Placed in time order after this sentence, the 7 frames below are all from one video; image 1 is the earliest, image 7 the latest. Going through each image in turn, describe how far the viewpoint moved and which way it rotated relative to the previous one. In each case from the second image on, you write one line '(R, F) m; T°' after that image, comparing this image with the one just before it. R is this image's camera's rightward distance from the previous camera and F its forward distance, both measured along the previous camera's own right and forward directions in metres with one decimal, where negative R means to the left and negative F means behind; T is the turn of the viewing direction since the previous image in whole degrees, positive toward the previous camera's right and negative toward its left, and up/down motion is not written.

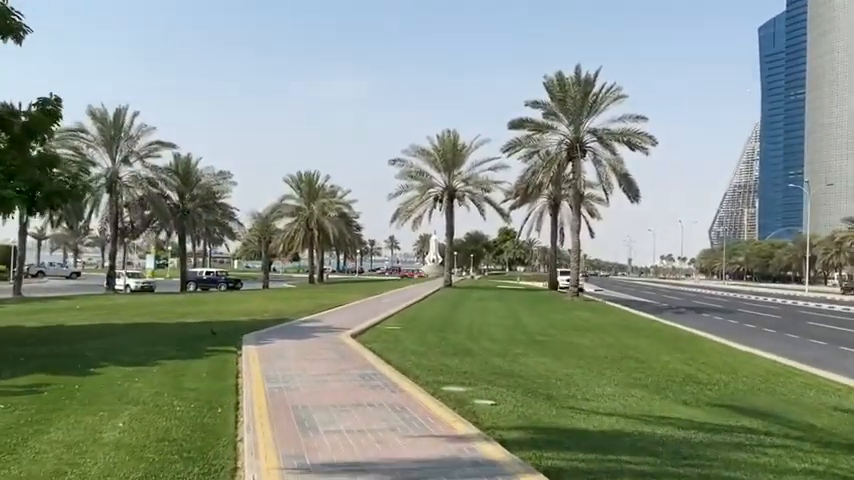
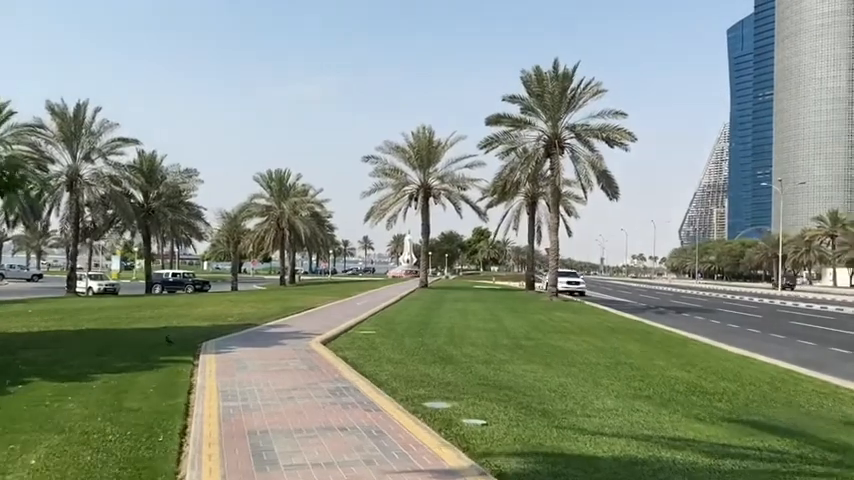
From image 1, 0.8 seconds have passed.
(-0.1, +1.4) m; +2°
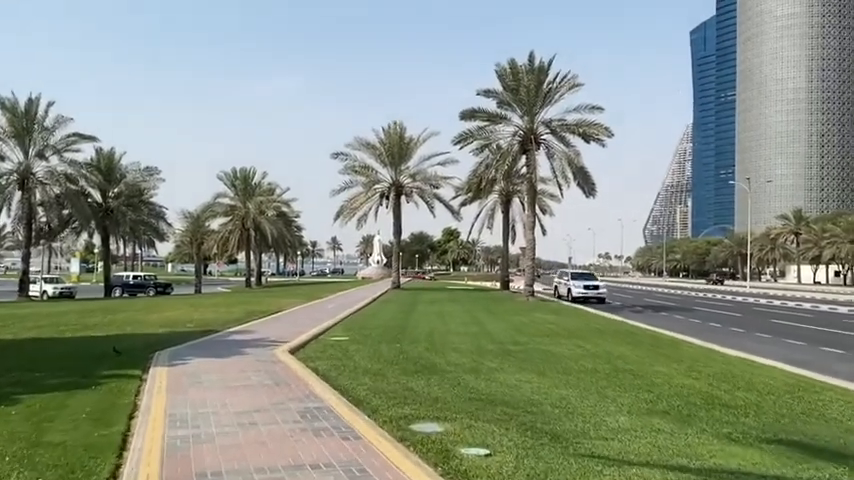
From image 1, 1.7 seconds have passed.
(-0.2, +1.5) m; +3°
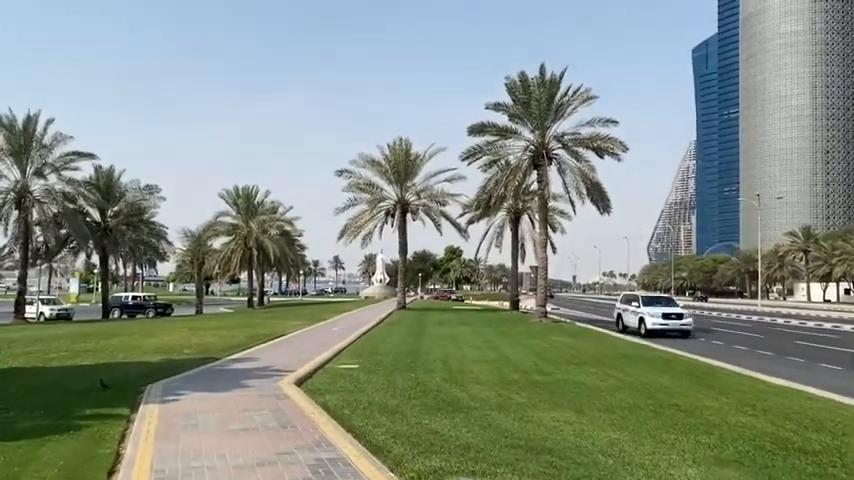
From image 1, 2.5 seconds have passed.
(-0.3, +1.3) m; 0°
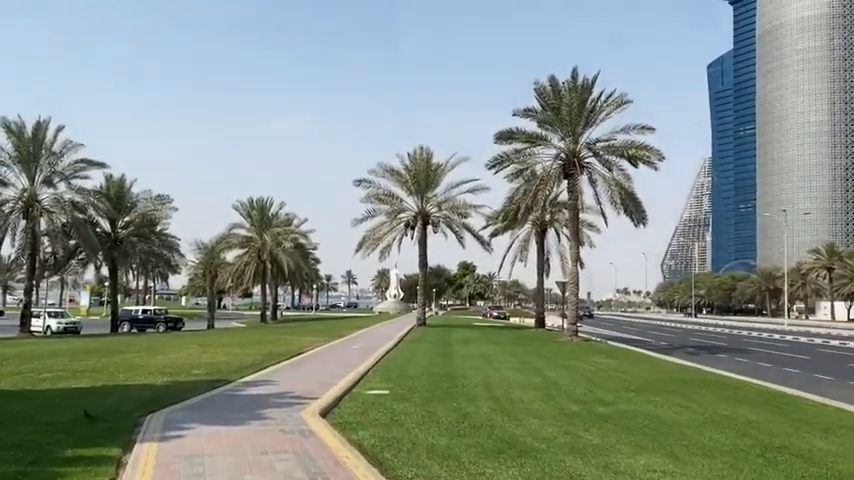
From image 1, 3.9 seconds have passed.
(-0.6, +2.0) m; -1°
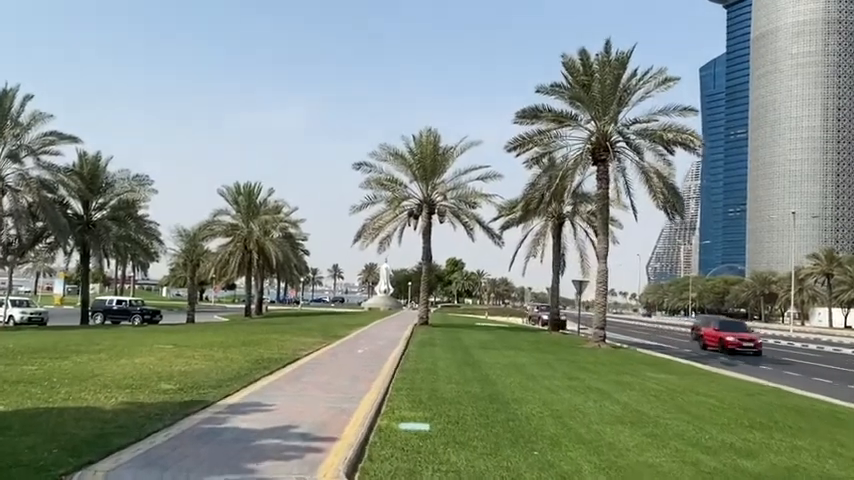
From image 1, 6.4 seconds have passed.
(-1.1, +4.2) m; +1°
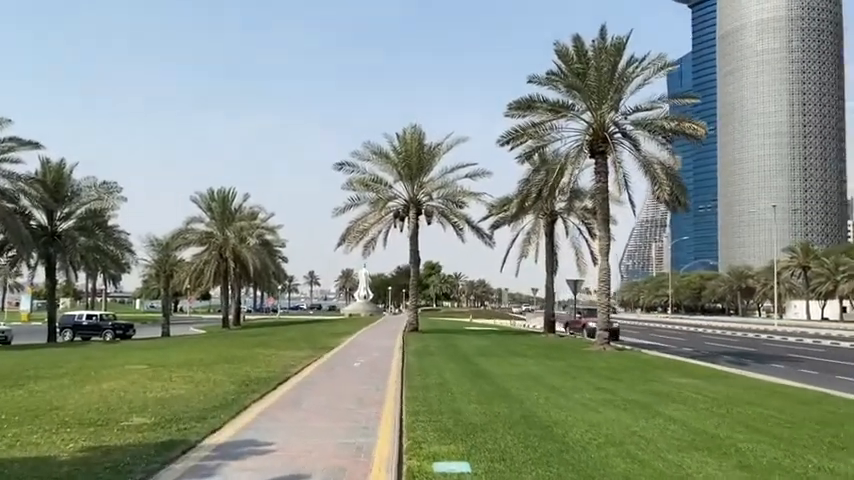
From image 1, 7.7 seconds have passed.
(-0.7, +2.0) m; +2°
